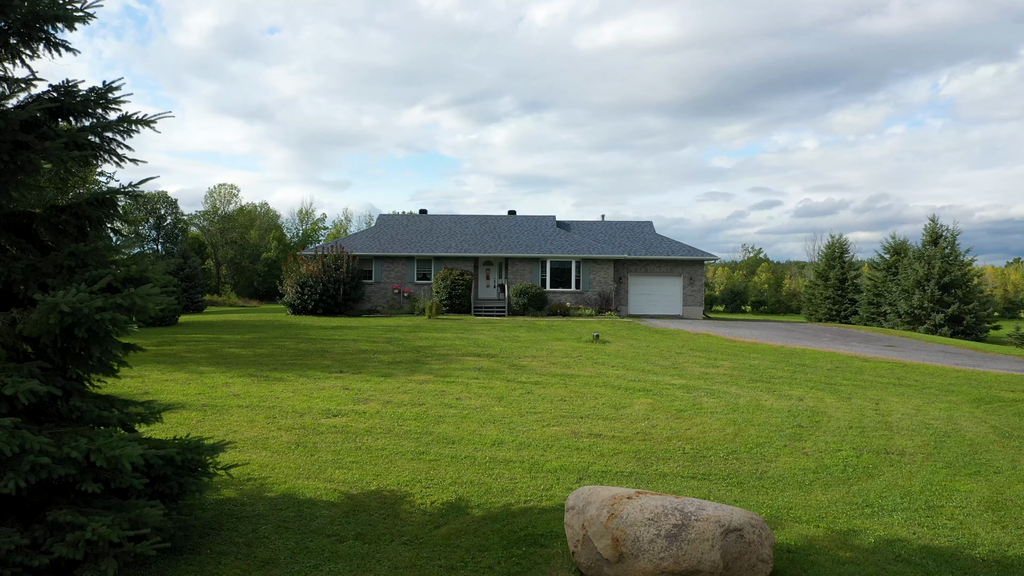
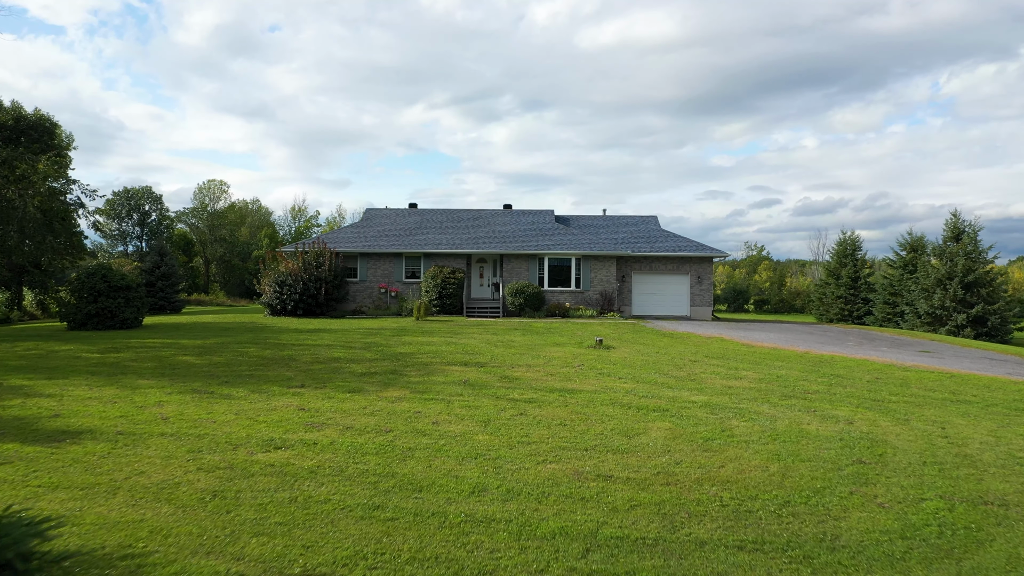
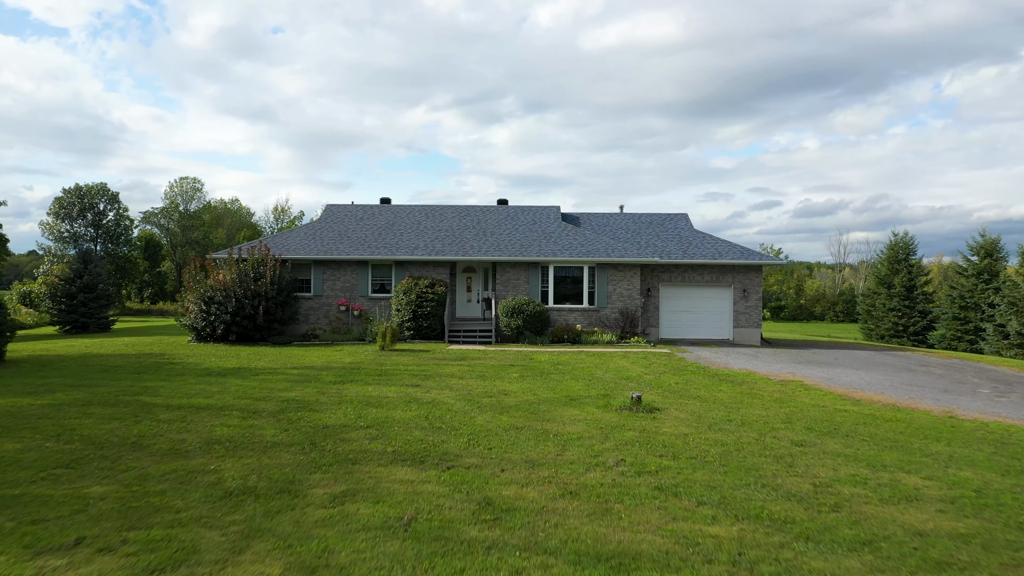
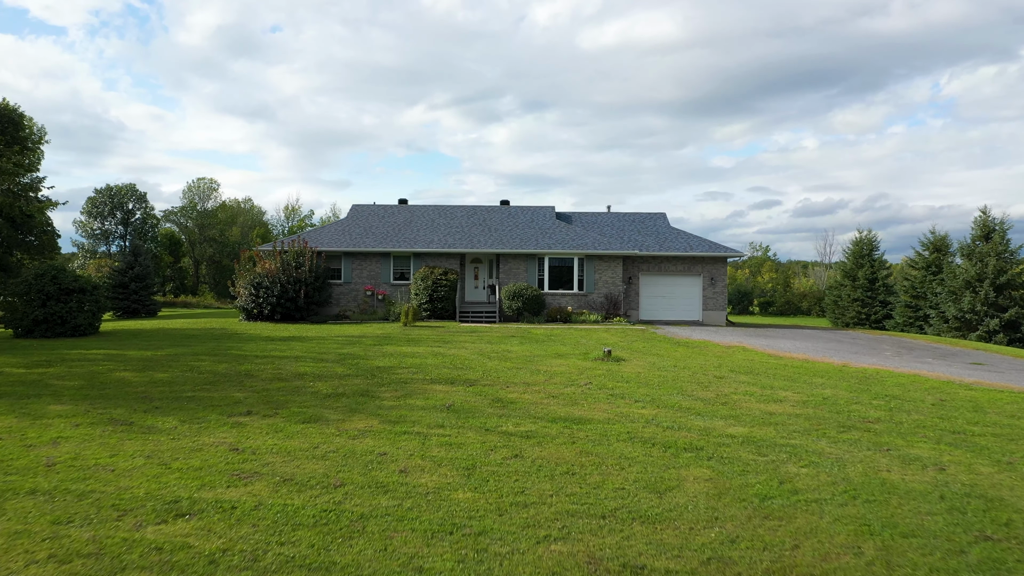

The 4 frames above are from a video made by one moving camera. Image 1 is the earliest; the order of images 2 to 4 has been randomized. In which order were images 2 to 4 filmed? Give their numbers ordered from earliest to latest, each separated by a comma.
2, 4, 3
